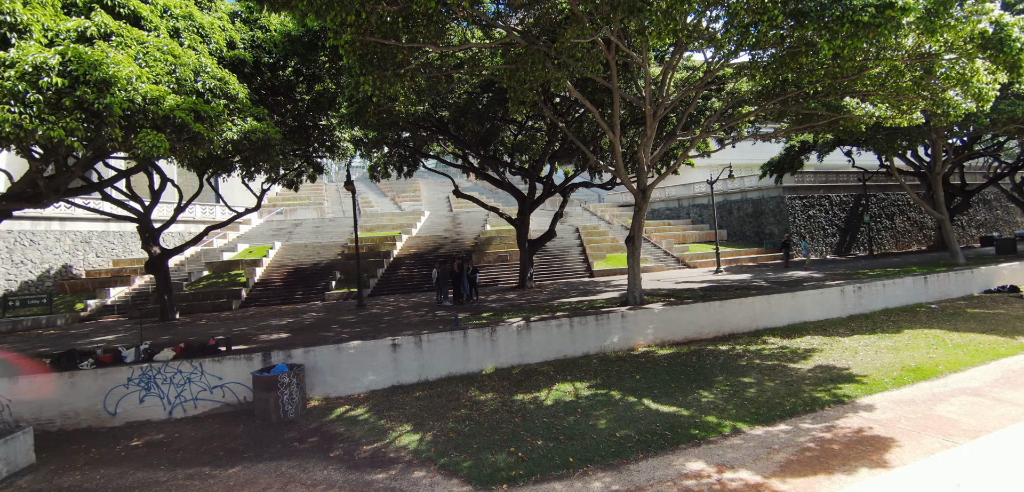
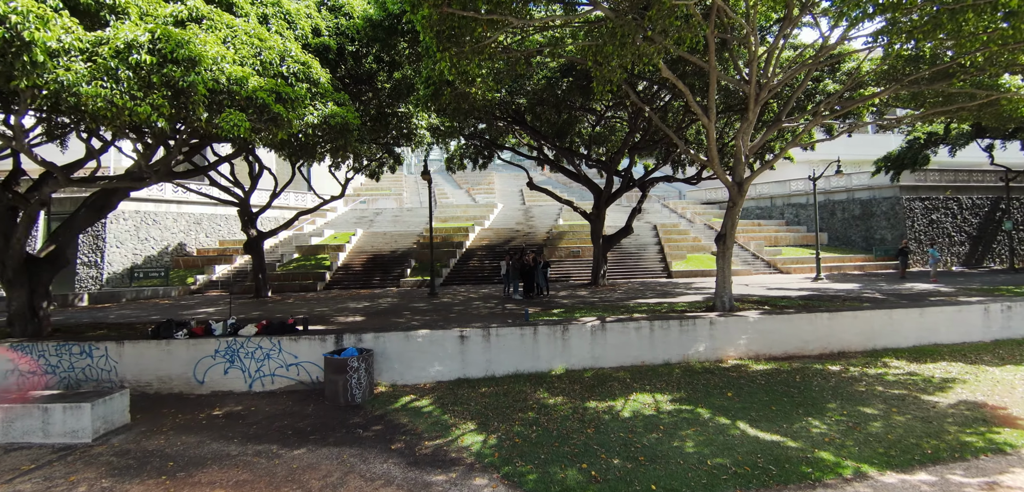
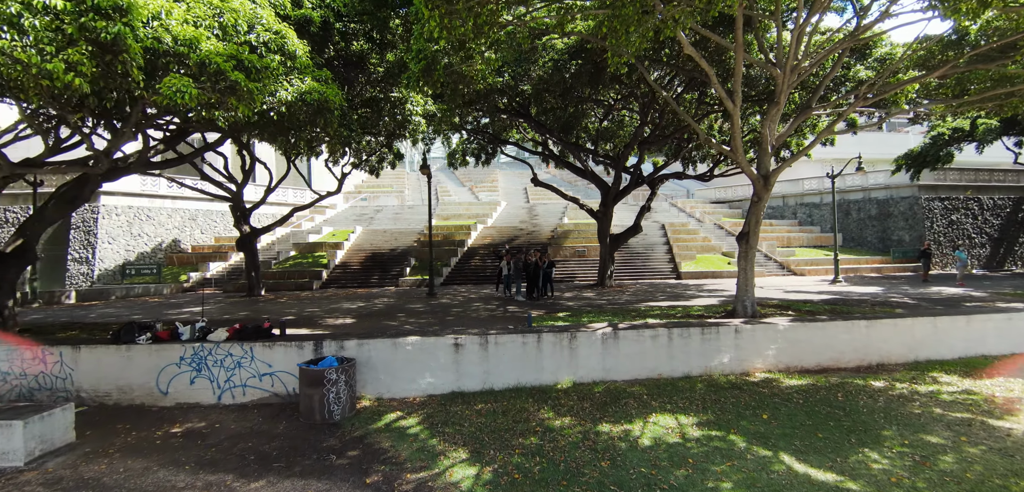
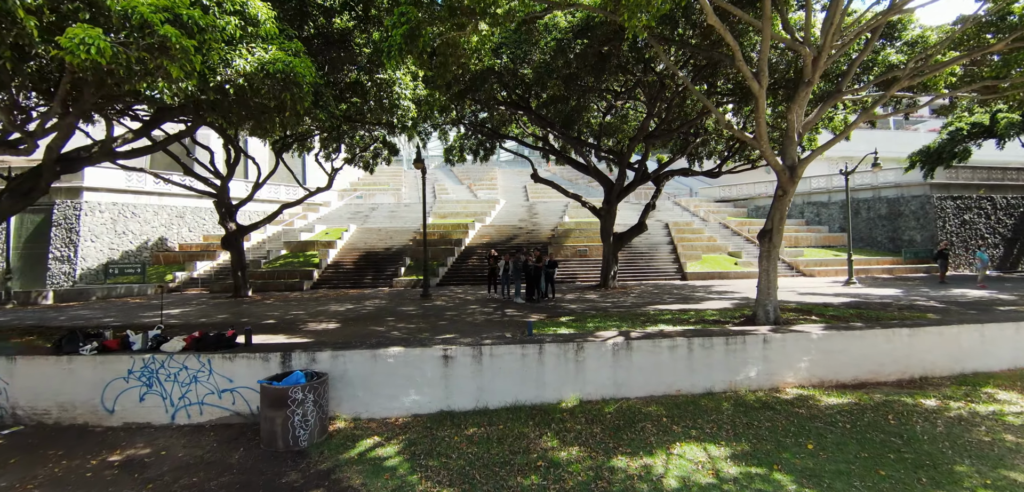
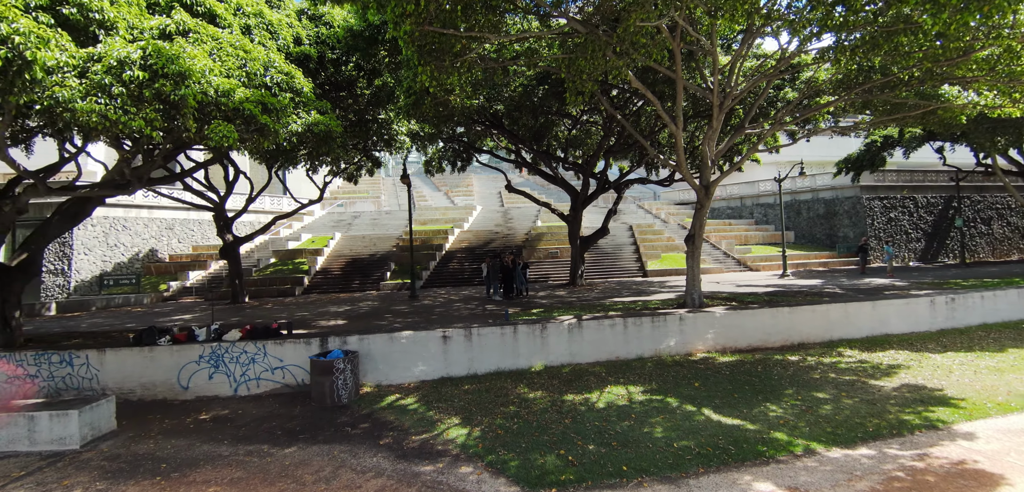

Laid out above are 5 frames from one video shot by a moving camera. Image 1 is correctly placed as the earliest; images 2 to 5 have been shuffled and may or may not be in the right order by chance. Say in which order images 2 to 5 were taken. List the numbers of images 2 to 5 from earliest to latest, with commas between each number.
5, 2, 3, 4
